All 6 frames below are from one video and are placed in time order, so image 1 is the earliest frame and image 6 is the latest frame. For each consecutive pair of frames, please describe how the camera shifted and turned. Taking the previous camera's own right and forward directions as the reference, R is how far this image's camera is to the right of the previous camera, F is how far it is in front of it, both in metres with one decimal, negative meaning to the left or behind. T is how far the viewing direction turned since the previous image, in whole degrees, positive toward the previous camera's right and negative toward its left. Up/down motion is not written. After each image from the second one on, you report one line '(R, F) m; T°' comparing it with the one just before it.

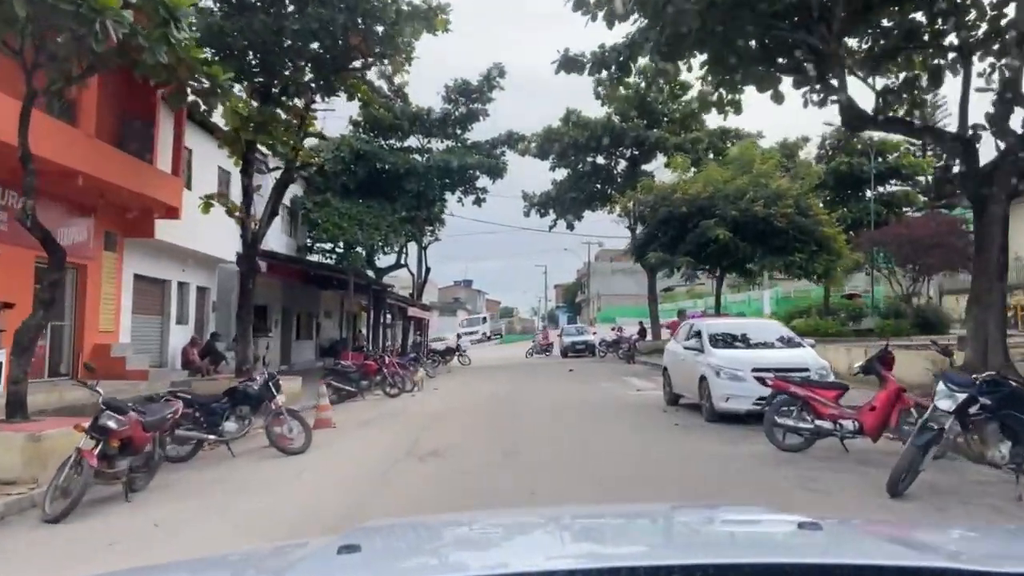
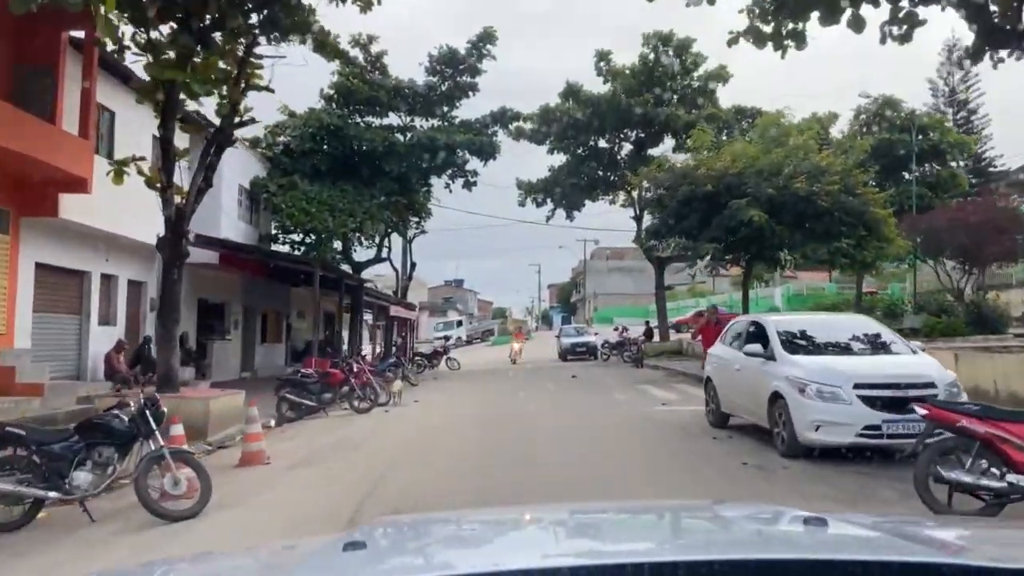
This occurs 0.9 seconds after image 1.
(-0.1, +3.9) m; +1°
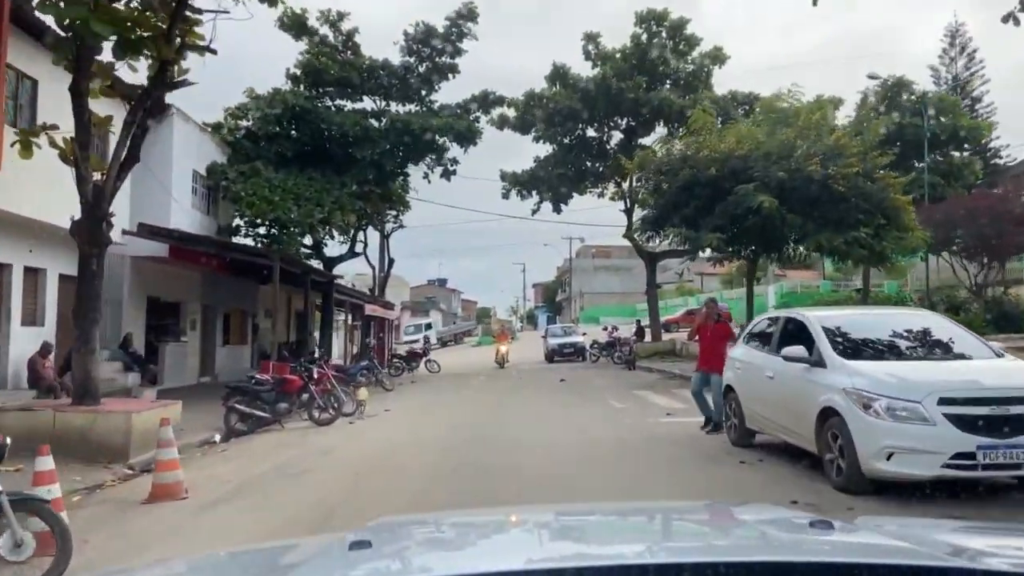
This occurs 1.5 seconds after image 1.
(+0.1, +2.1) m; +1°
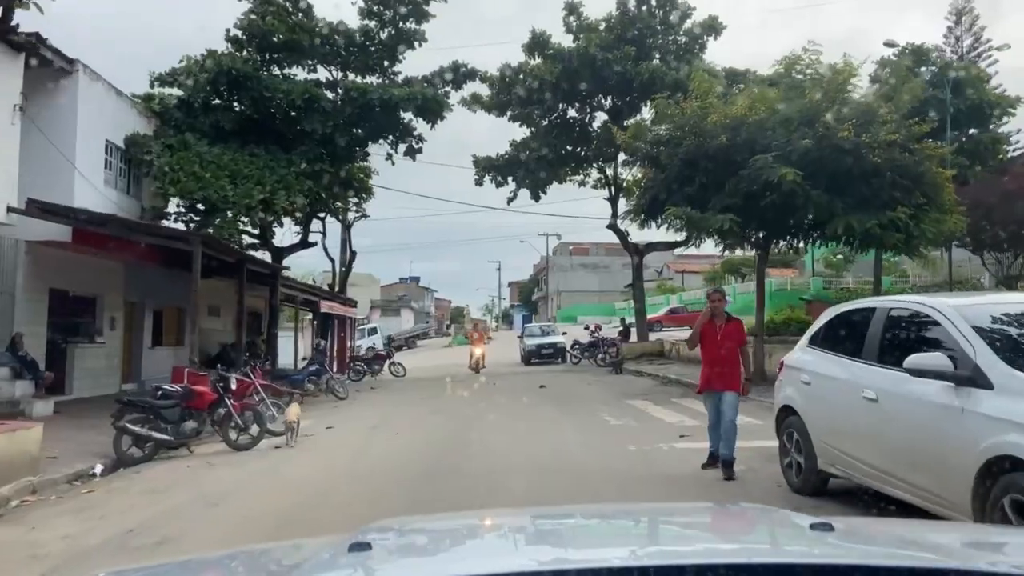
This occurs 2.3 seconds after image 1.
(+0.1, +3.2) m; +2°
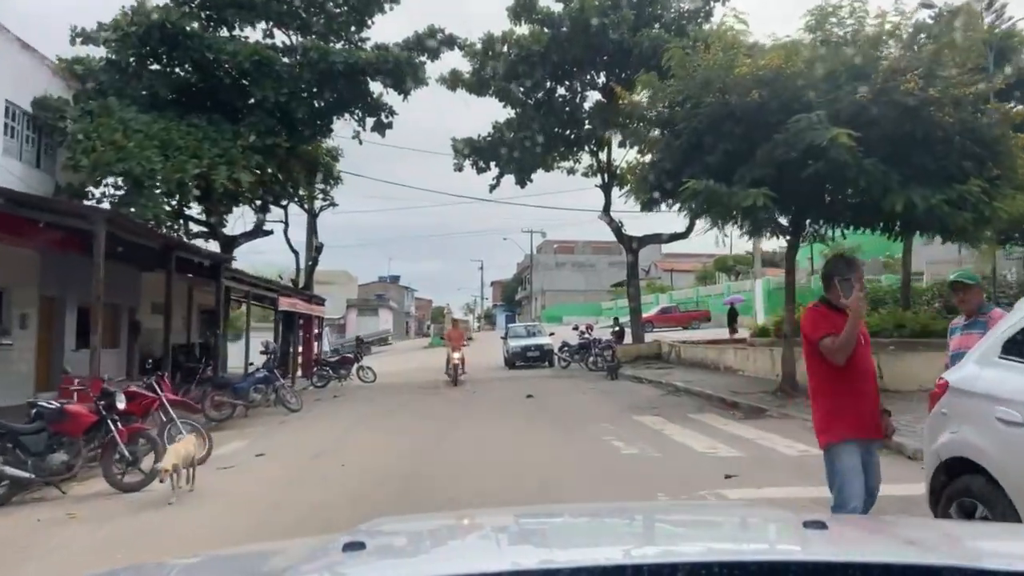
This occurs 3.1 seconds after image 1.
(0.0, +3.0) m; +1°
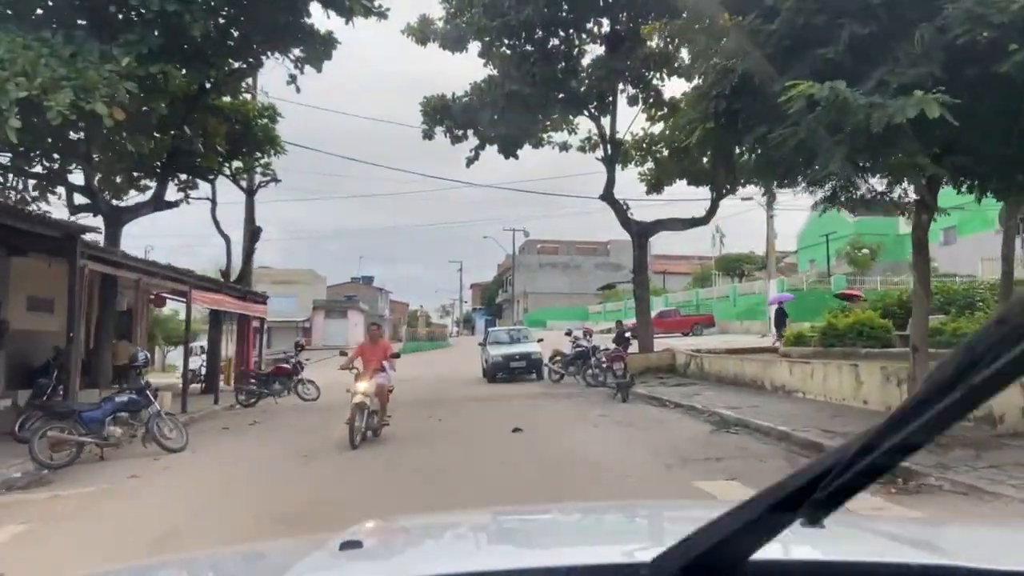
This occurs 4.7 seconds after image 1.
(0.0, +5.5) m; +1°
